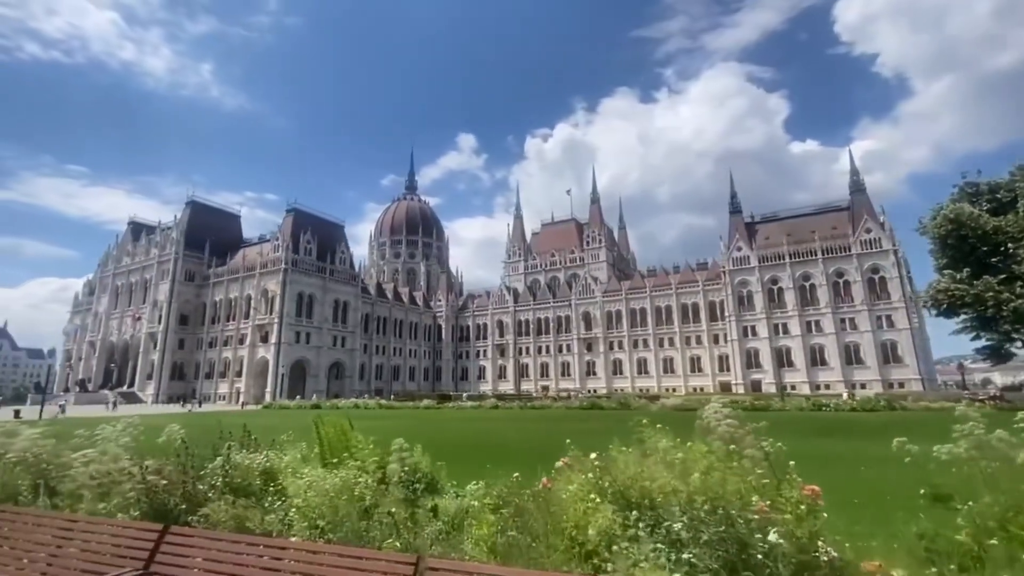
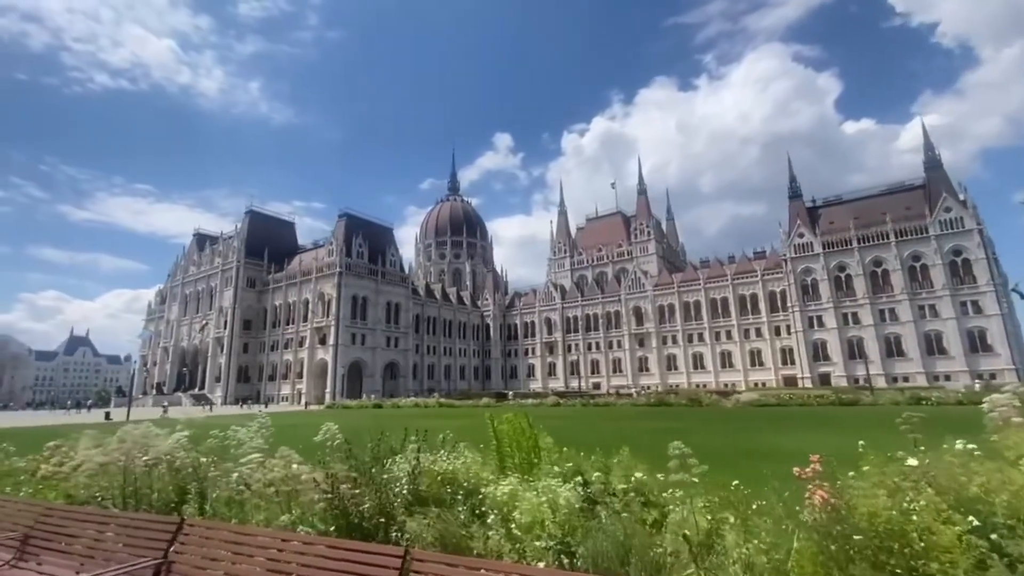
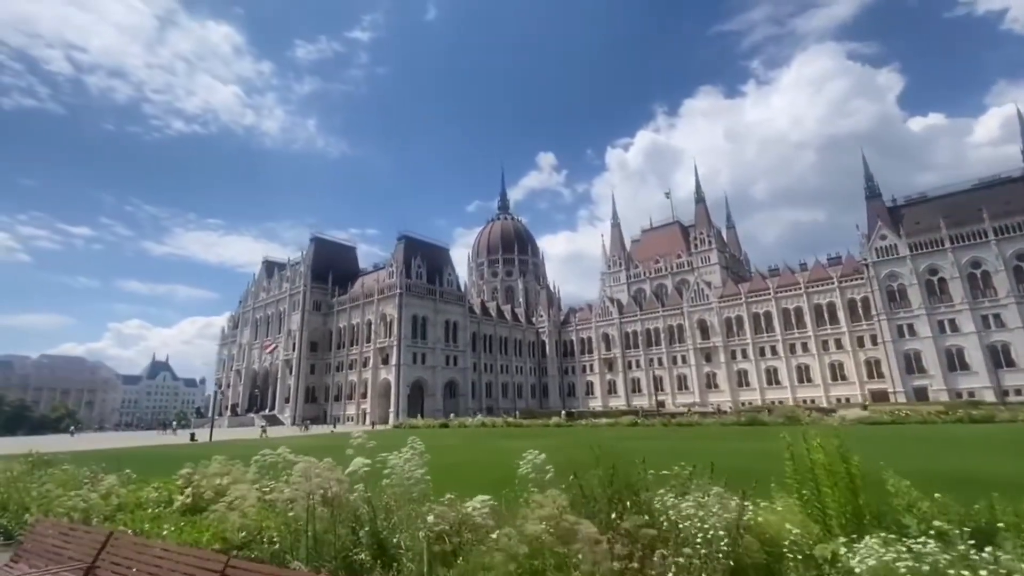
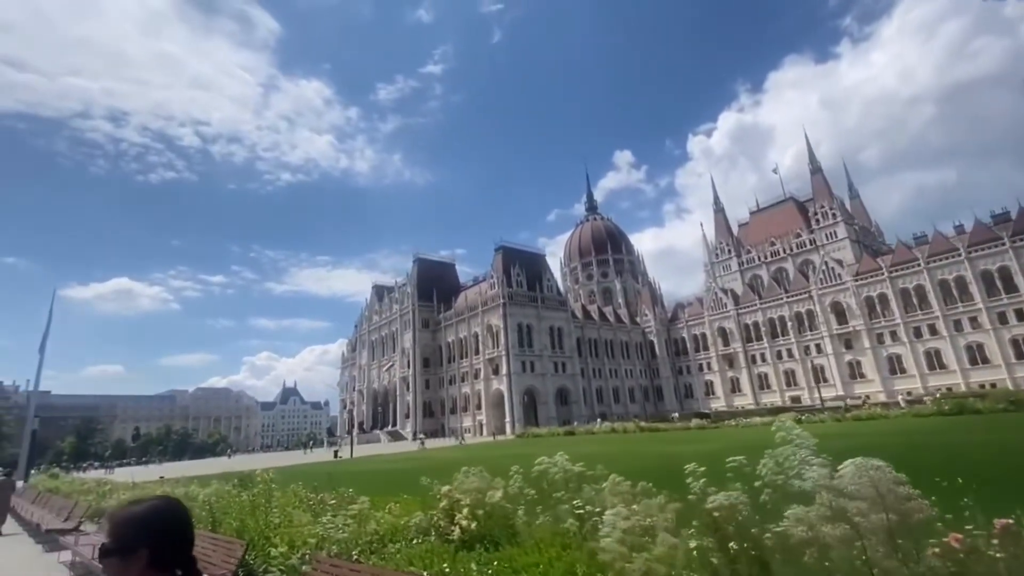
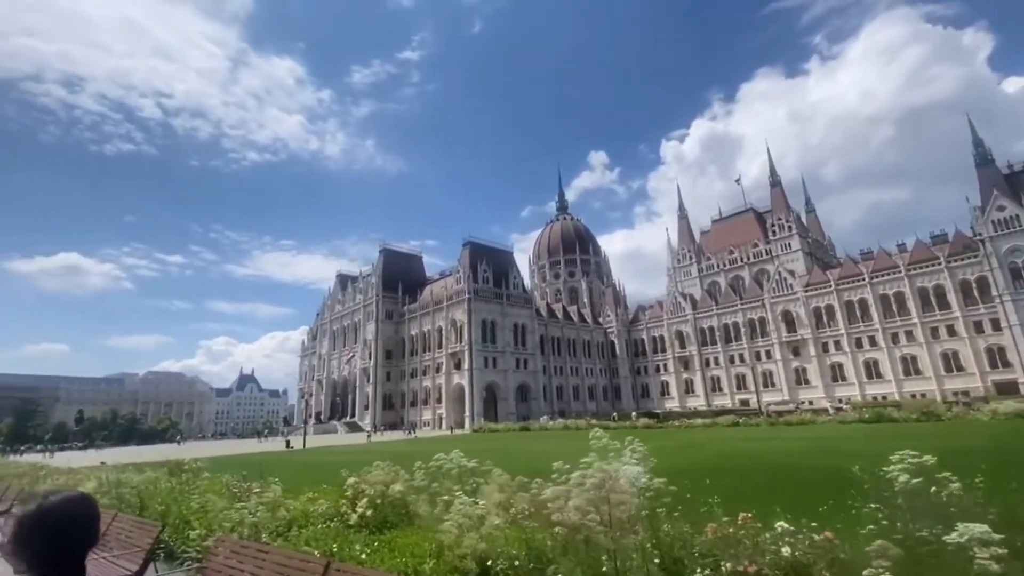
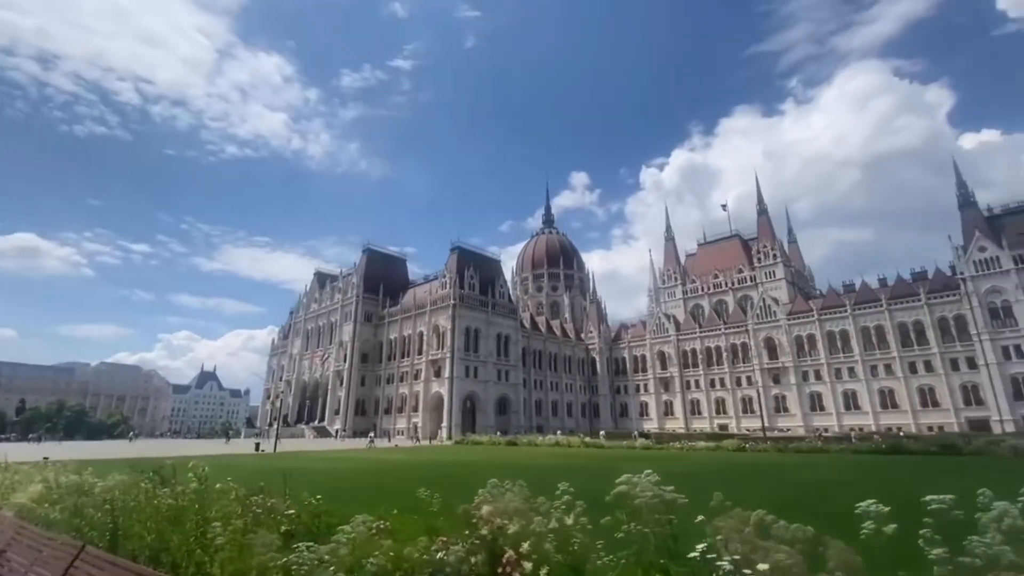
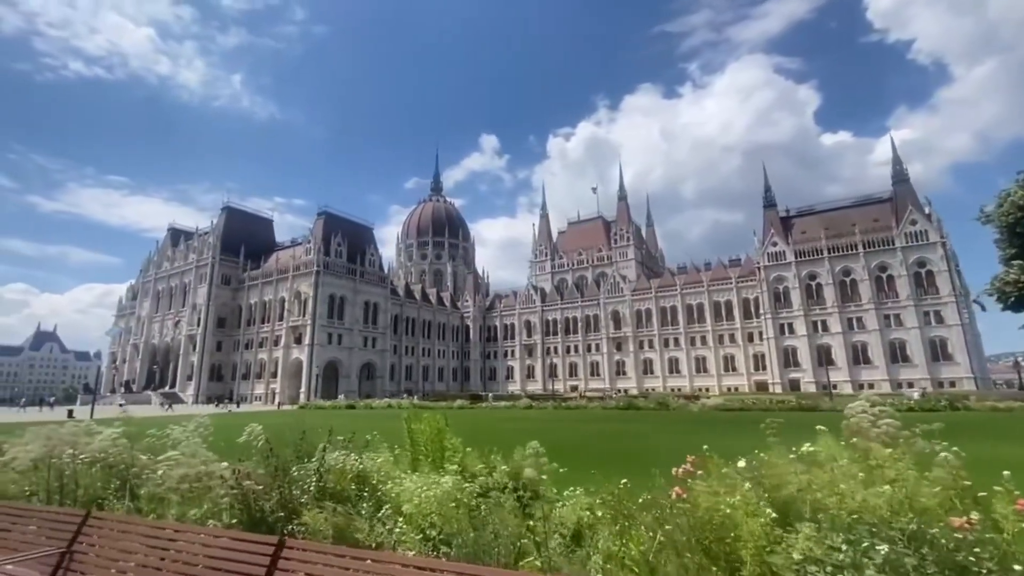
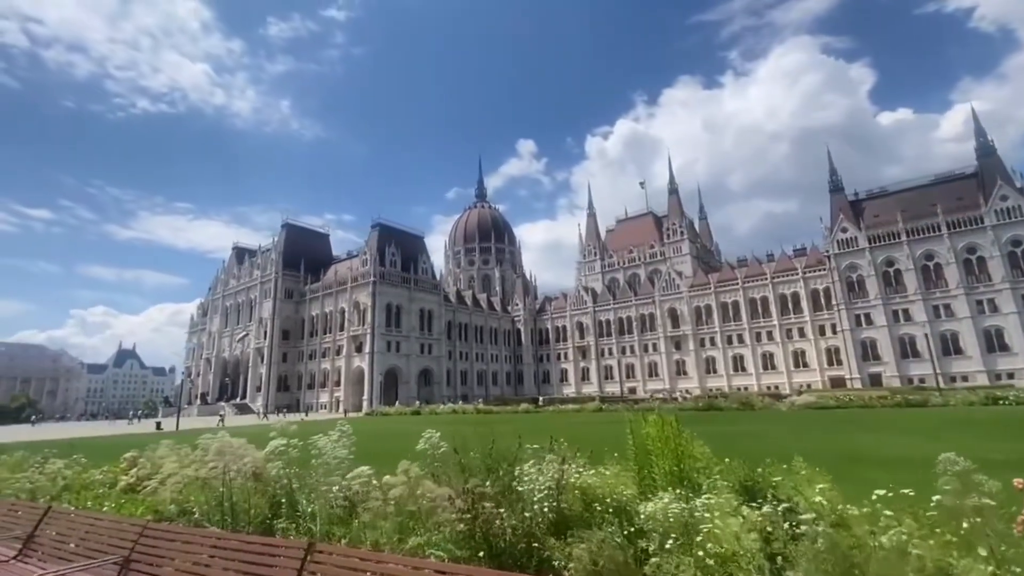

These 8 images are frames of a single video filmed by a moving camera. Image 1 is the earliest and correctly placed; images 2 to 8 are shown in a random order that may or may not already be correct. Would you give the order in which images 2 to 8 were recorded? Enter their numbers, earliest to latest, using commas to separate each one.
7, 2, 8, 3, 5, 4, 6
